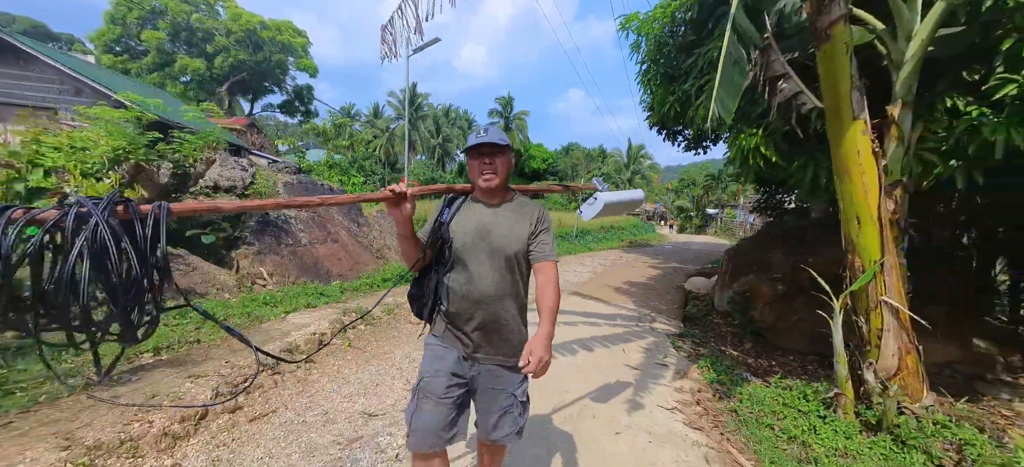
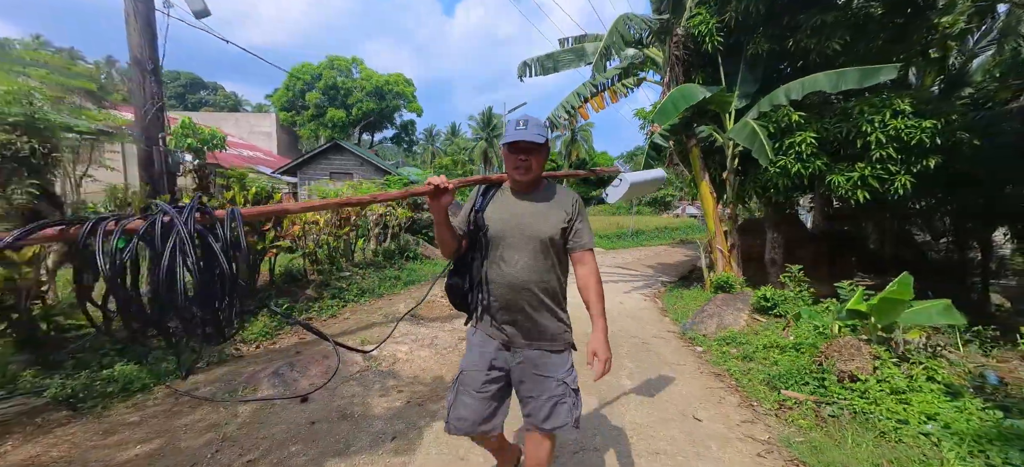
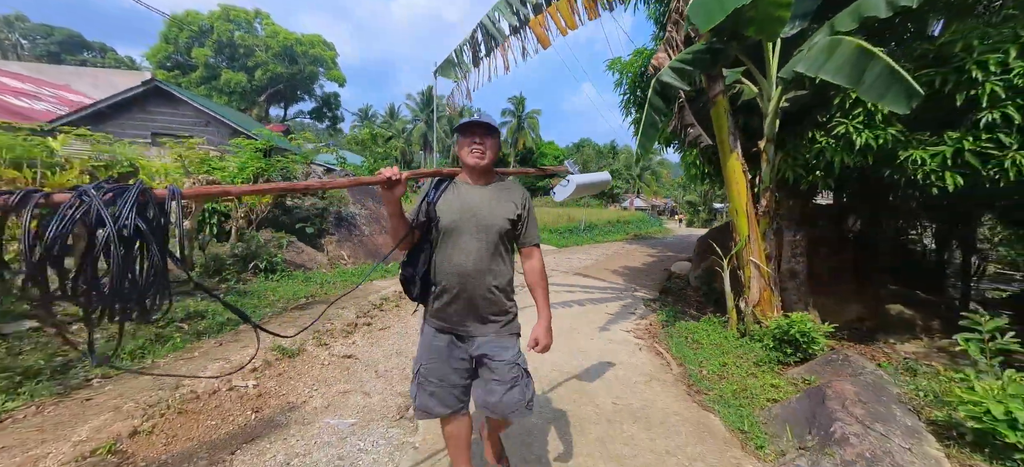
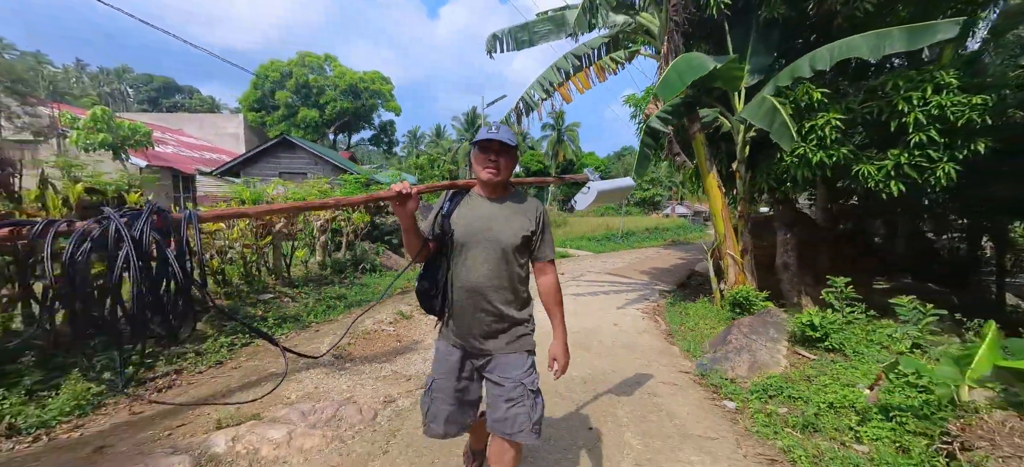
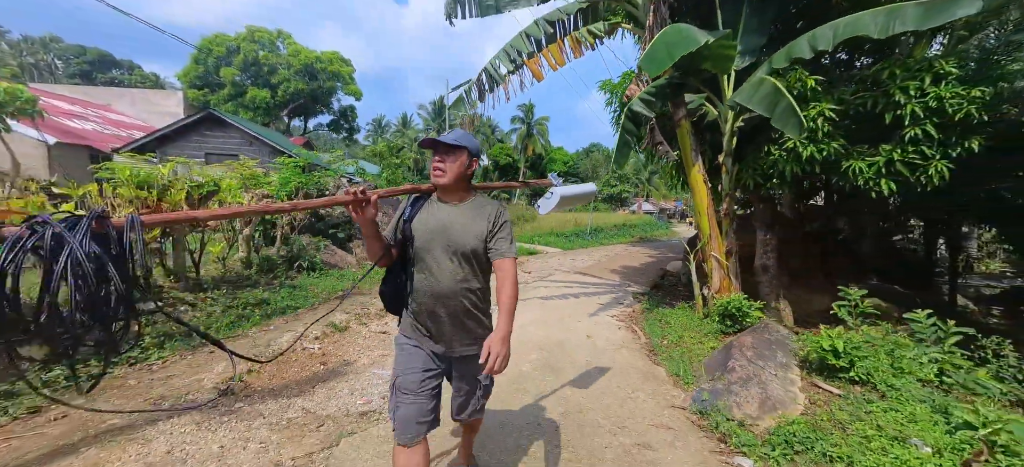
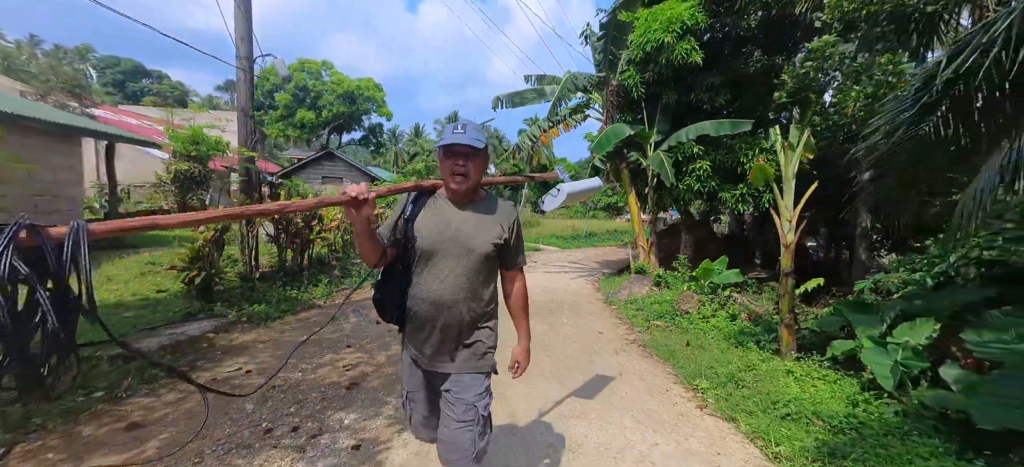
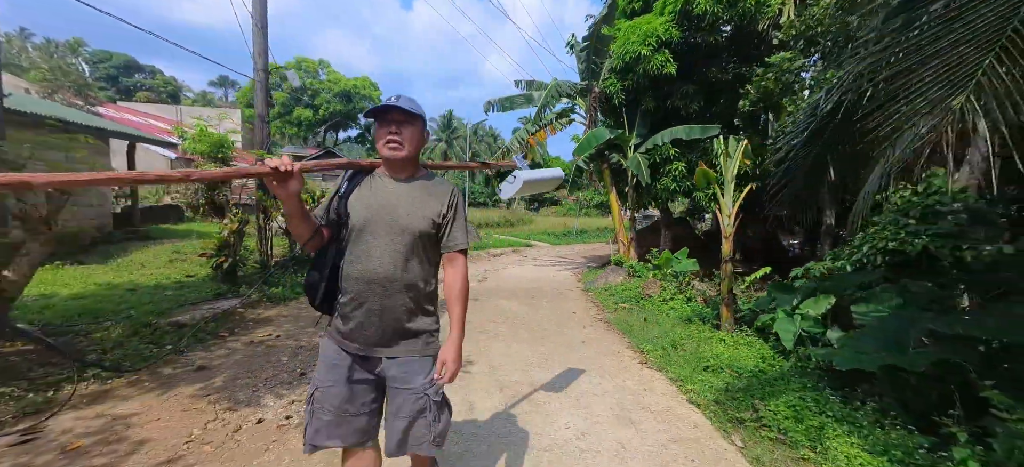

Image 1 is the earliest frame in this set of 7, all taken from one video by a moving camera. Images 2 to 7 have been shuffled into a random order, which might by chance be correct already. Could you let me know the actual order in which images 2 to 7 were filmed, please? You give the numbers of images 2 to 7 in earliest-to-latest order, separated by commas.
3, 5, 4, 2, 6, 7
